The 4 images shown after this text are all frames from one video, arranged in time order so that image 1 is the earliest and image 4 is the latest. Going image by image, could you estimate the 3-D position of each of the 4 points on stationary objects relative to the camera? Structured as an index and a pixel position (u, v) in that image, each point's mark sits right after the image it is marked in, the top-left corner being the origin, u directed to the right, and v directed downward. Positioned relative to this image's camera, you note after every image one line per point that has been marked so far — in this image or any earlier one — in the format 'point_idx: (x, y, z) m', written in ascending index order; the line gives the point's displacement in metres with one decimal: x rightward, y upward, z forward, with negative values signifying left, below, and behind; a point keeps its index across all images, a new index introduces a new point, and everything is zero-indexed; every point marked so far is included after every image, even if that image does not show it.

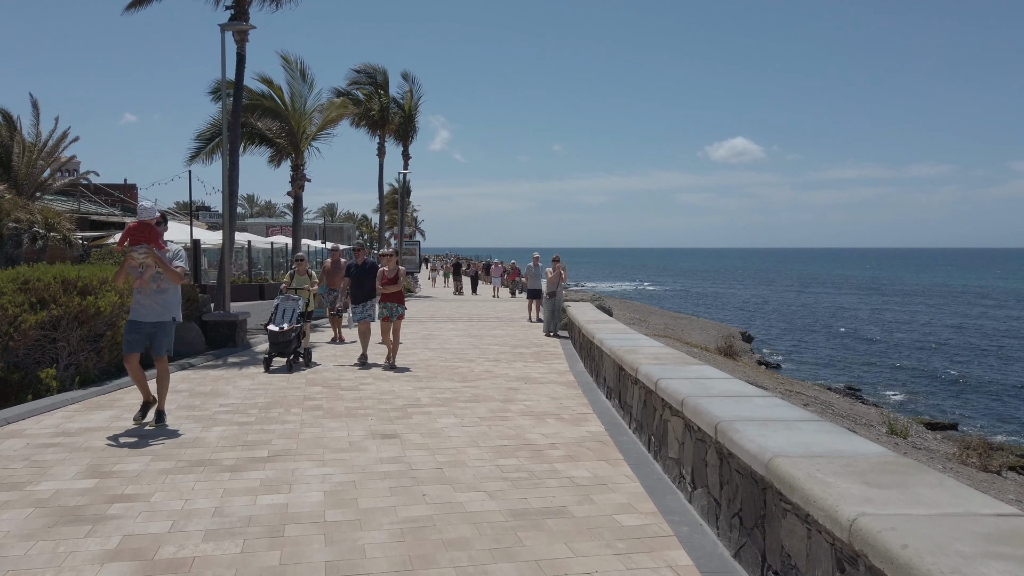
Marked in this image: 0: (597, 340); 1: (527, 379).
0: (+1.1, -0.6, +9.3) m
1: (+0.2, -1.3, +10.0) m
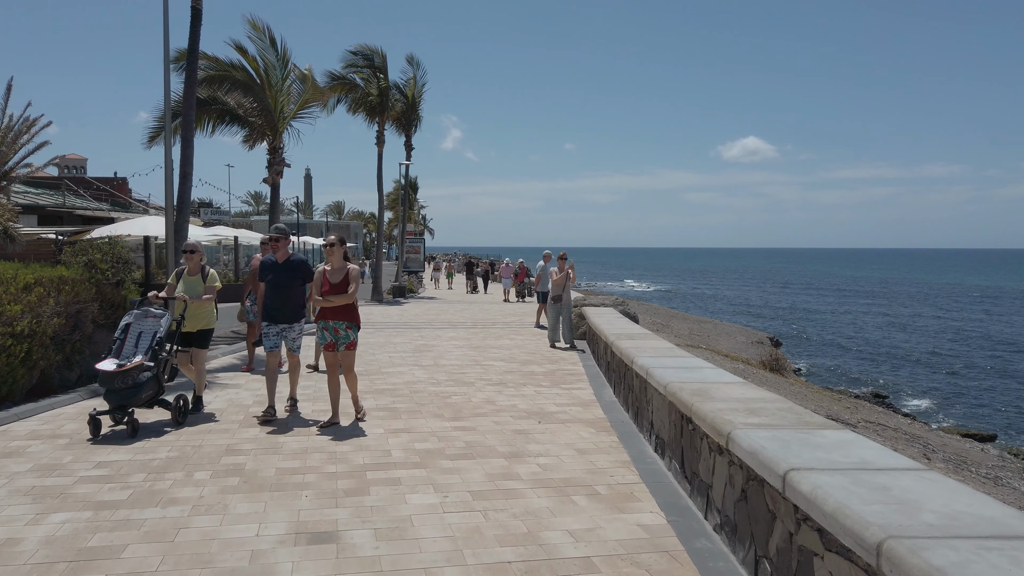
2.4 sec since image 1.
0: (+1.1, -0.7, +6.8) m
1: (+0.3, -1.3, +7.5) m
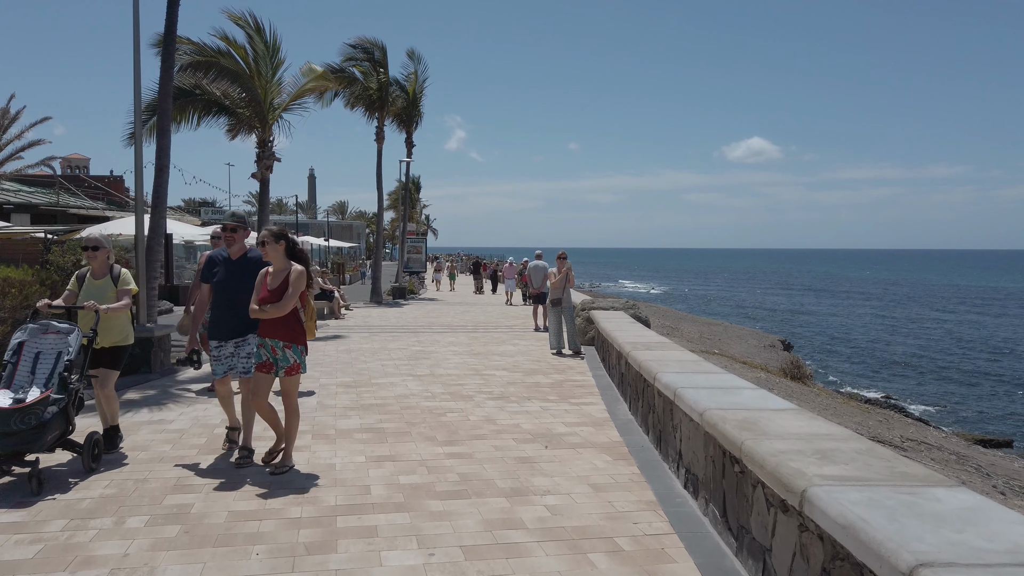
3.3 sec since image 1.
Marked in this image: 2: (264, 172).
0: (+1.2, -0.7, +5.9) m
1: (+0.3, -1.3, +6.6) m
2: (-5.2, +2.4, +15.4) m
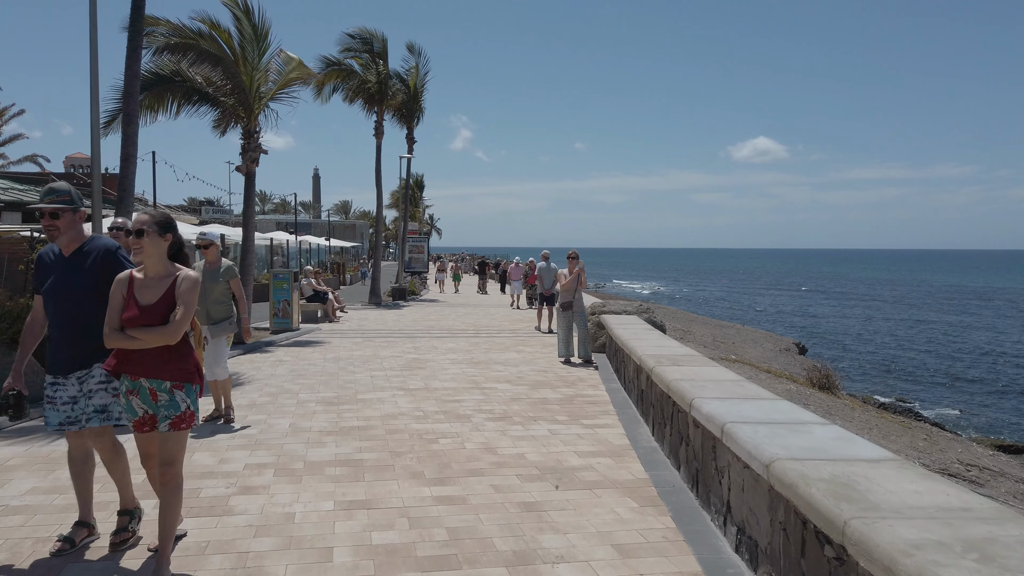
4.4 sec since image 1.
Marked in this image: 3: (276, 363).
0: (+1.2, -0.8, +4.8) m
1: (+0.4, -1.4, +5.5) m
2: (-5.1, +2.4, +14.3) m
3: (-3.5, -1.1, +10.9) m
